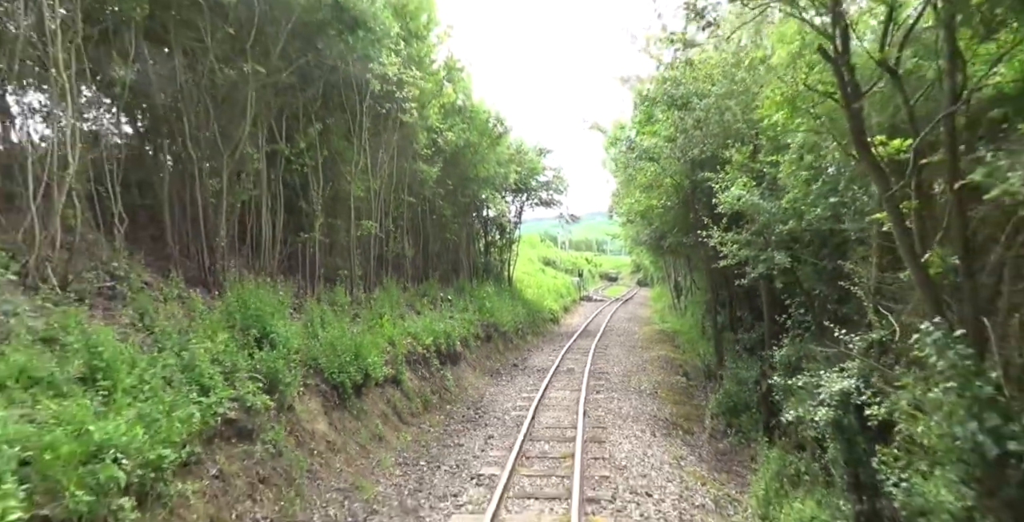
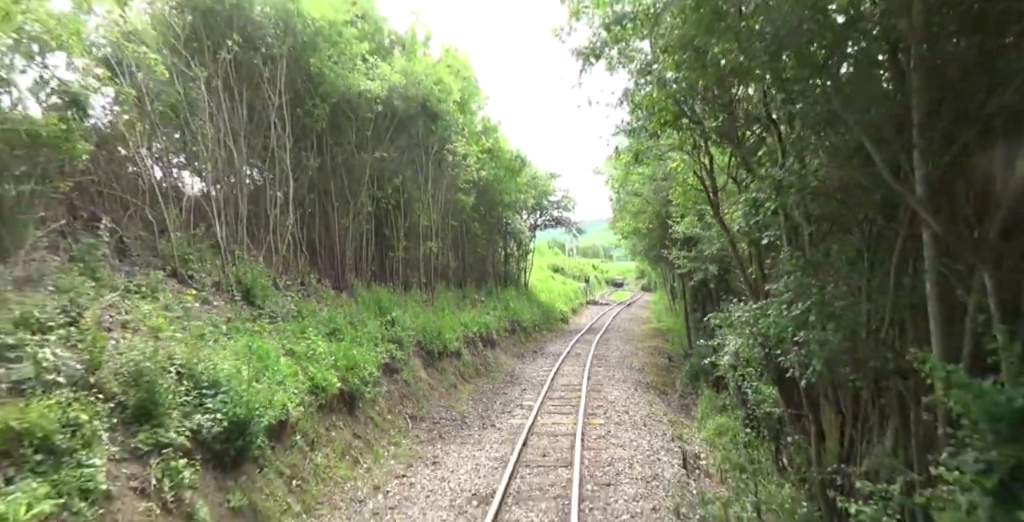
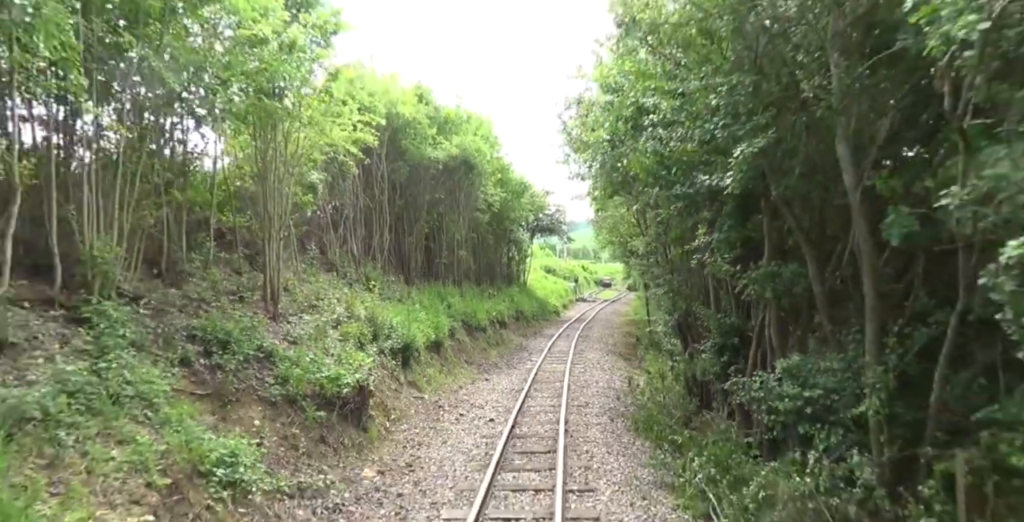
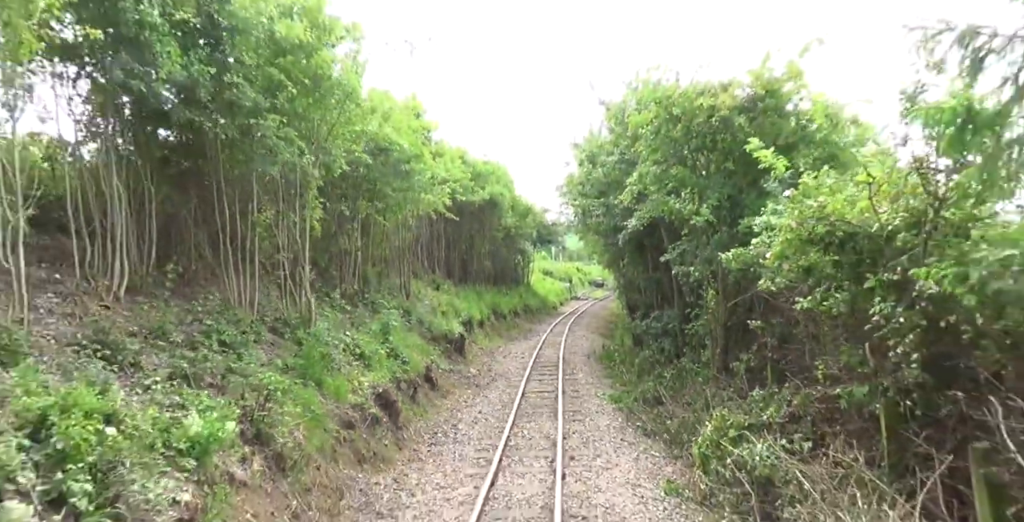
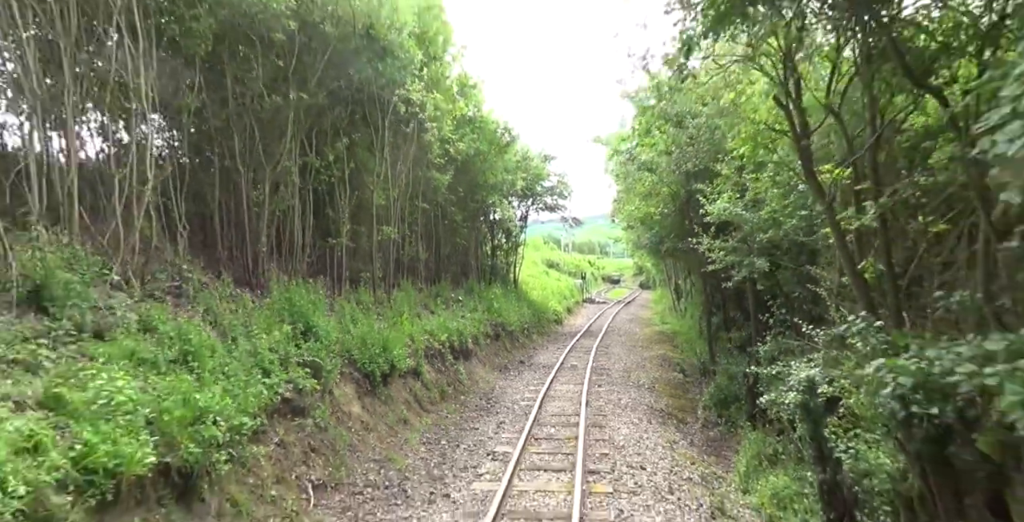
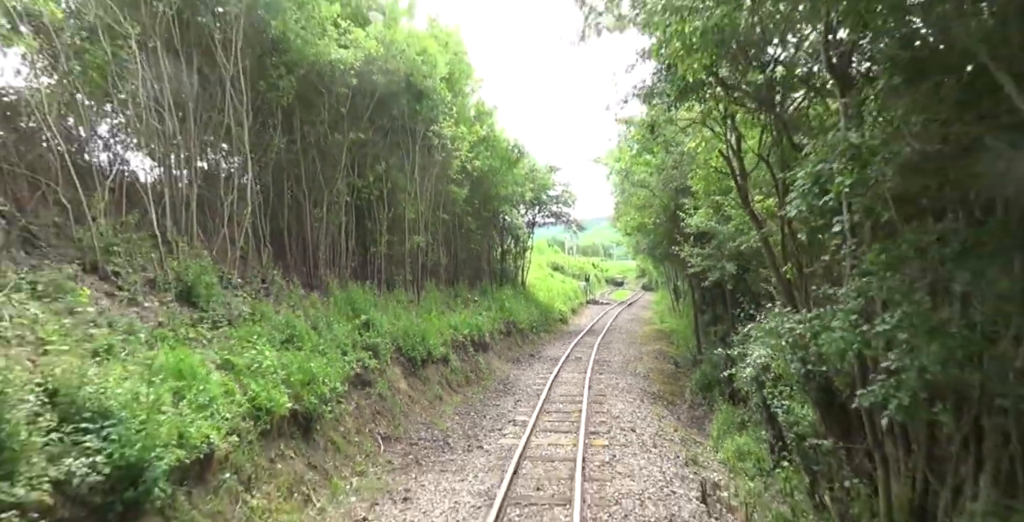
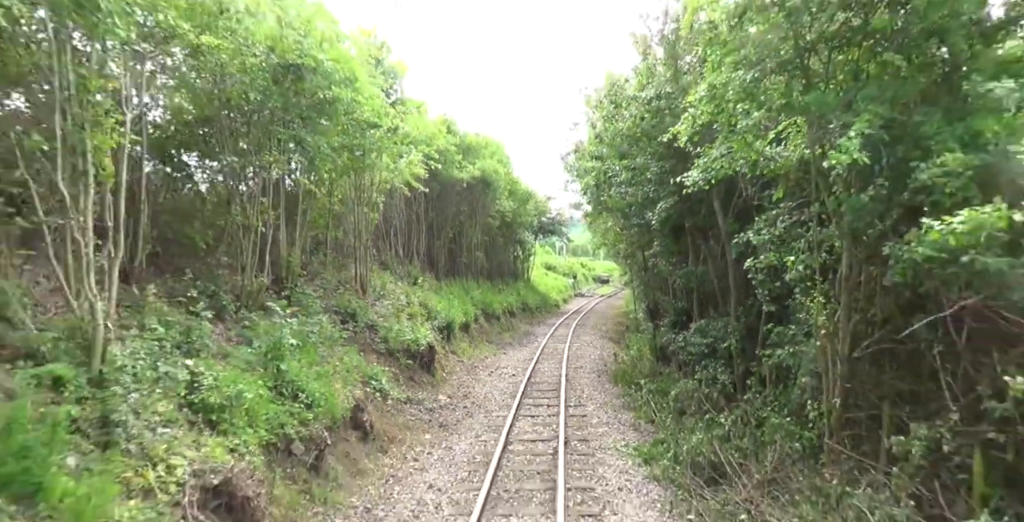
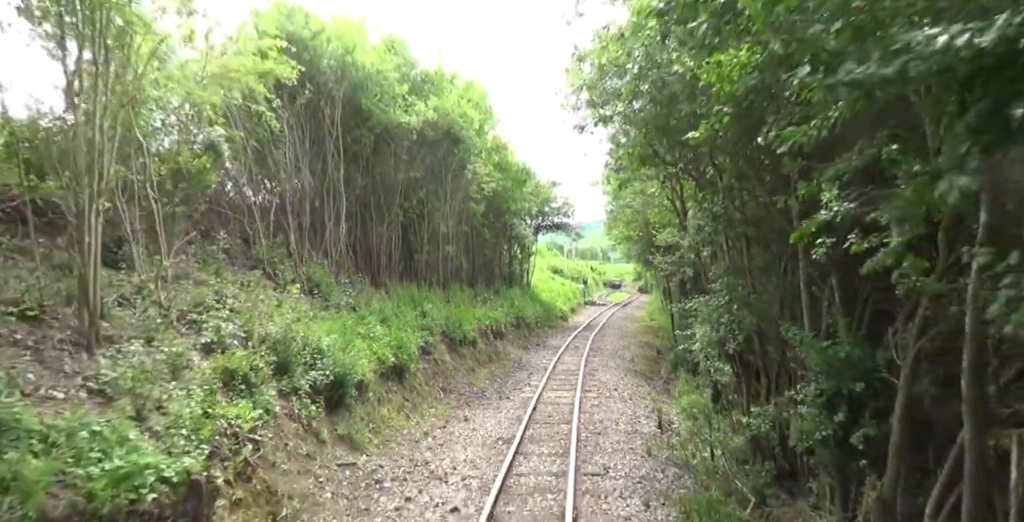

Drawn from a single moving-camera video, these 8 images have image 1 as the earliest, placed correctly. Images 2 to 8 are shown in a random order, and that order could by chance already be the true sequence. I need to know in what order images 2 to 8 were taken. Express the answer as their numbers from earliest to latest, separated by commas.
5, 6, 2, 8, 3, 7, 4
